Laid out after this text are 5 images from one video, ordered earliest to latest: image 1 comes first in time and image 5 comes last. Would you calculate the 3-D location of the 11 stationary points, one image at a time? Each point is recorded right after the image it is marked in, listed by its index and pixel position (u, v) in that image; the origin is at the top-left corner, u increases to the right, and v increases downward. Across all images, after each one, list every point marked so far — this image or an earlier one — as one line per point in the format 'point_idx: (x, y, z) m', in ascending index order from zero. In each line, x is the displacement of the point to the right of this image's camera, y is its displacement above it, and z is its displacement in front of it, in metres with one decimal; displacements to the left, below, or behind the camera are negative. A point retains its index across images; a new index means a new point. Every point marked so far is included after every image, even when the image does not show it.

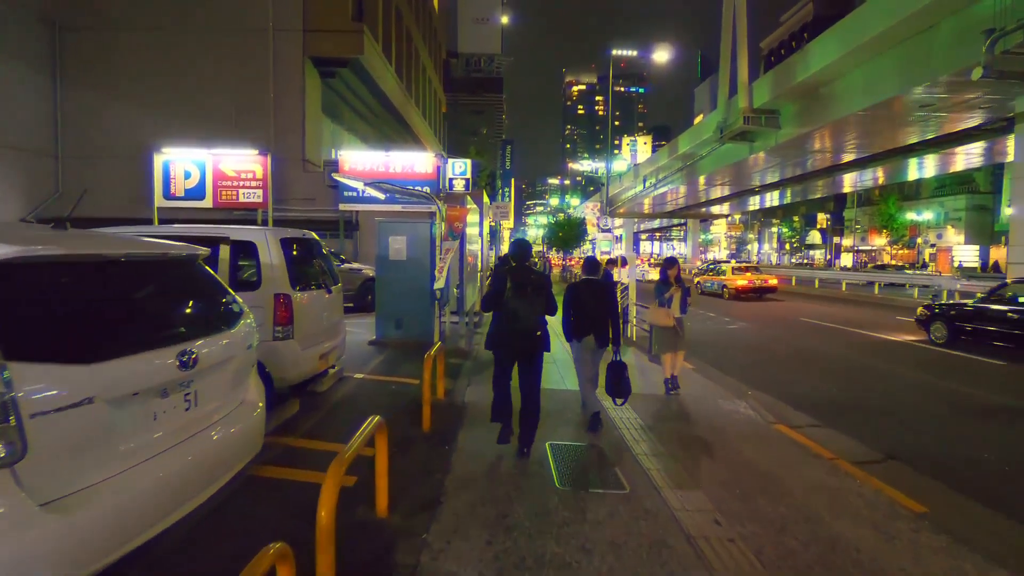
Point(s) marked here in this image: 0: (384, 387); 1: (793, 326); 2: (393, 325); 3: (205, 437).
0: (-1.8, -1.4, +6.7) m
1: (+9.9, -1.3, +16.6) m
2: (-2.4, -0.7, +9.4) m
3: (-1.9, -0.9, +3.0) m
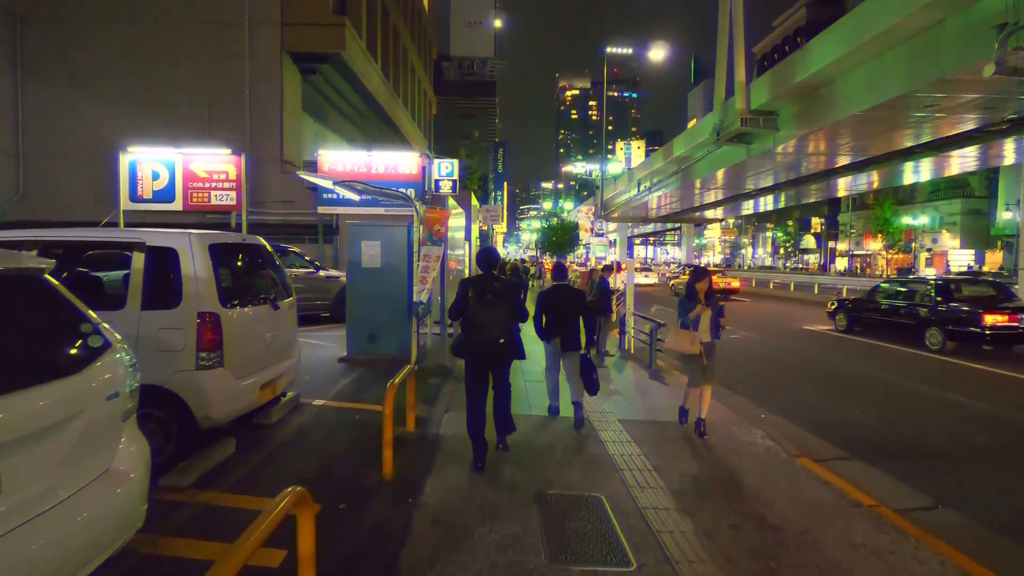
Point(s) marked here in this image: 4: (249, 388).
0: (-2.0, -1.6, +5.8) m
1: (+9.6, -1.6, +15.8) m
2: (-2.6, -0.9, +8.5) m
3: (-2.1, -1.1, +2.0) m
4: (-2.5, -1.0, +4.5) m
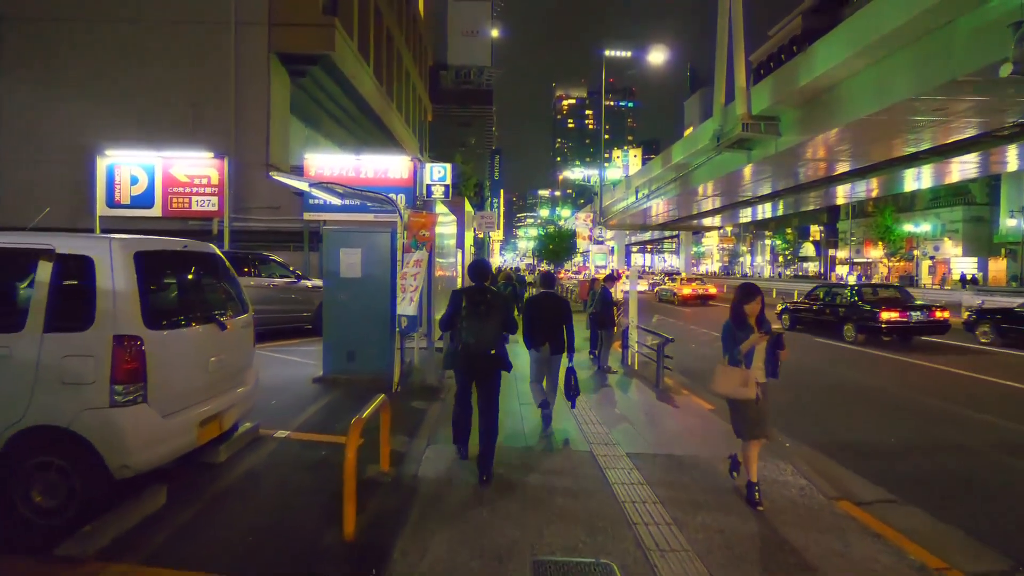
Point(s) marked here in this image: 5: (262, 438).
0: (-2.1, -1.8, +5.0) m
1: (+9.4, -1.9, +15.1) m
2: (-2.7, -1.1, +7.7) m
3: (-2.1, -1.2, +1.2) m
4: (-2.6, -1.1, +3.7) m
5: (-2.8, -1.7, +5.3) m
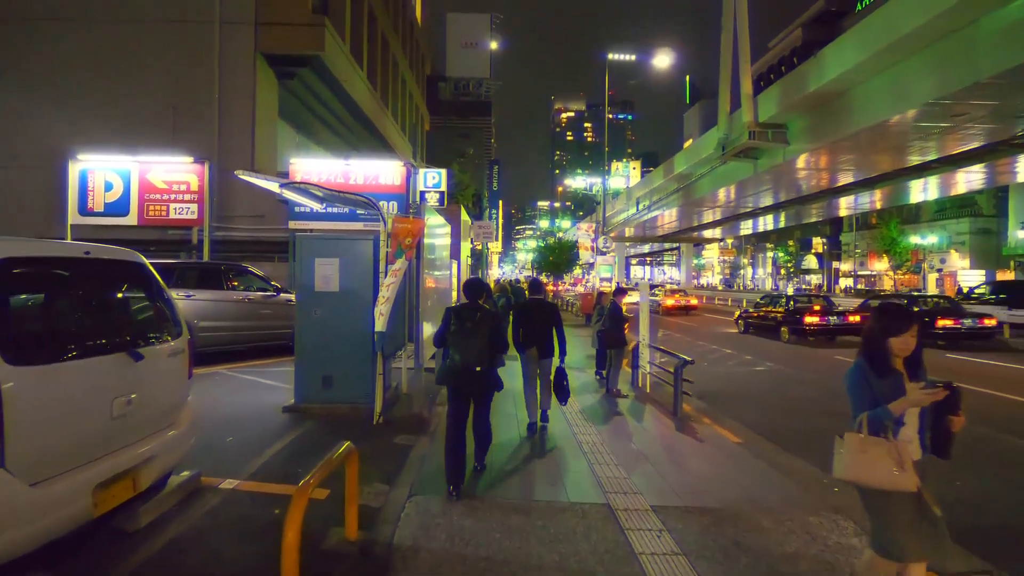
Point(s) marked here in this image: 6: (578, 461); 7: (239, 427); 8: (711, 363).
0: (-2.1, -1.9, +4.0) m
1: (+9.4, -2.3, +14.1) m
2: (-2.8, -1.3, +6.7) m
3: (-2.1, -1.2, +0.2) m
4: (-2.6, -1.2, +2.8) m
5: (-2.8, -1.9, +4.3) m
6: (+0.8, -2.2, +5.8) m
7: (-3.5, -1.8, +6.1) m
8: (+6.2, -2.3, +14.7) m
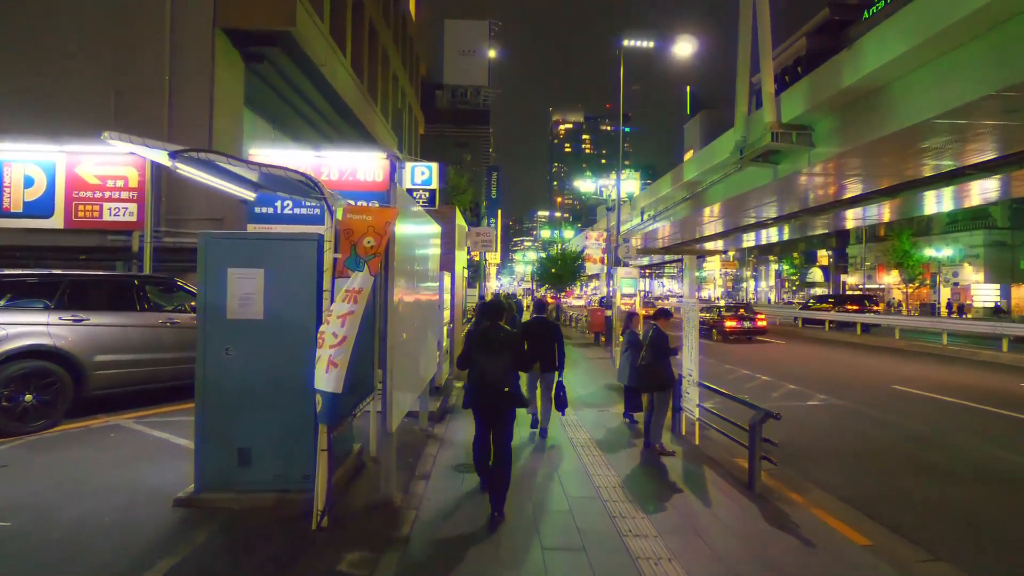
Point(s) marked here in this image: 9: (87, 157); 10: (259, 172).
0: (-2.0, -2.1, +1.6) m
1: (+9.5, -2.8, +11.8) m
2: (-2.6, -1.6, +4.4) m
3: (-1.9, -1.3, -2.1) m
4: (-2.4, -1.3, +0.4) m
5: (-2.7, -2.0, +2.0) m
6: (+1.0, -2.4, +3.5) m
7: (-3.4, -2.0, +3.7) m
8: (+6.3, -2.8, +12.4) m
9: (-10.3, +3.2, +11.4) m
10: (-2.7, +1.3, +5.3) m
